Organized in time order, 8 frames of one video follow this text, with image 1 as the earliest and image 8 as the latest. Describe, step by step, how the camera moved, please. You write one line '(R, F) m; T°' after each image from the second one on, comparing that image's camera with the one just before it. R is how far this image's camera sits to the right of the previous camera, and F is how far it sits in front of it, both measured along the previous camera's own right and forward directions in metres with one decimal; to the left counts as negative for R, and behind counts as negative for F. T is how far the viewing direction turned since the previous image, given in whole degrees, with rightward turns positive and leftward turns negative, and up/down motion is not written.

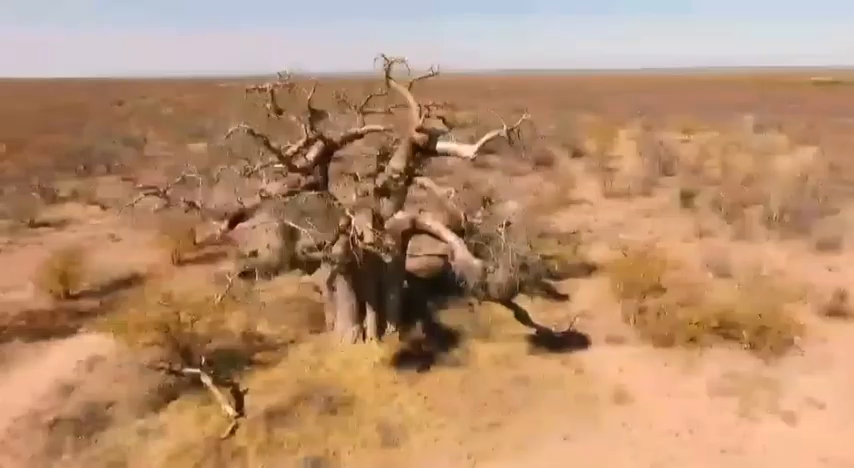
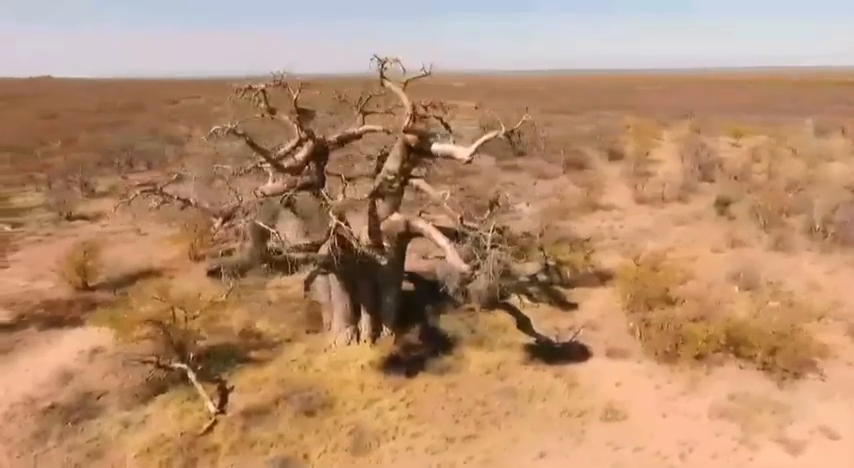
(+1.7, +0.3) m; -6°
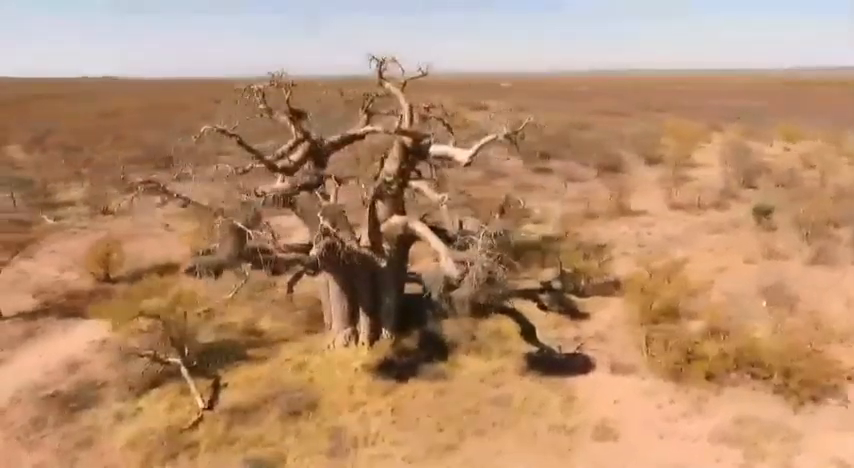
(+1.6, +0.3) m; -6°
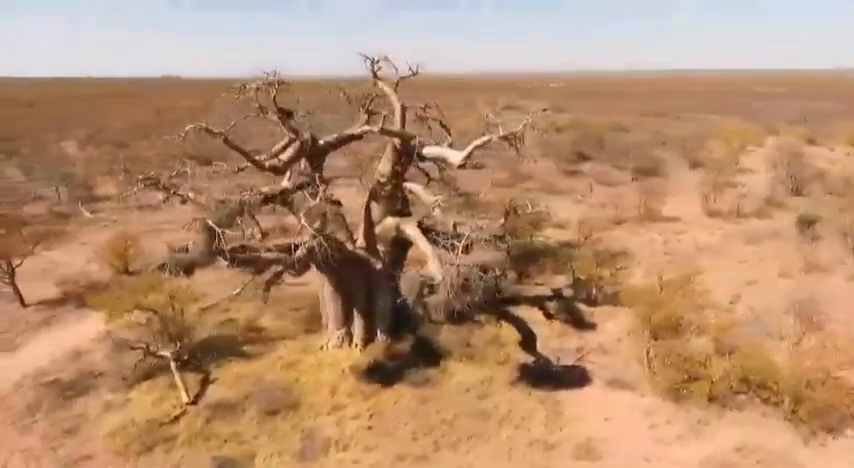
(+1.8, +0.4) m; -6°
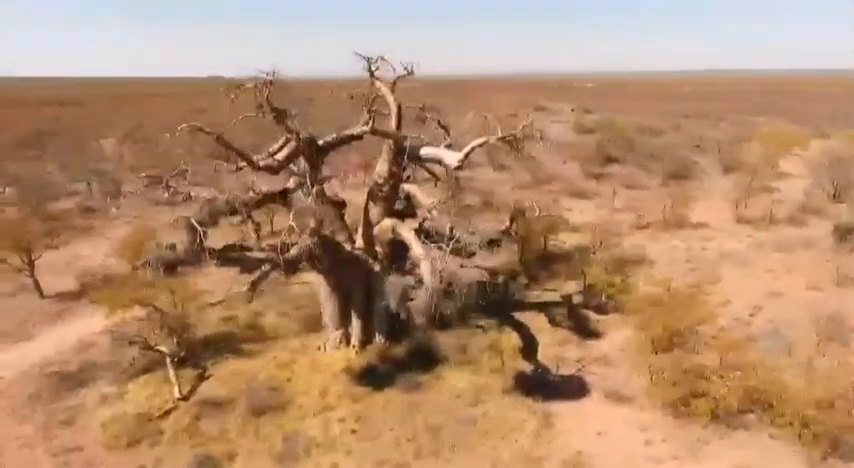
(+1.3, +0.3) m; -5°
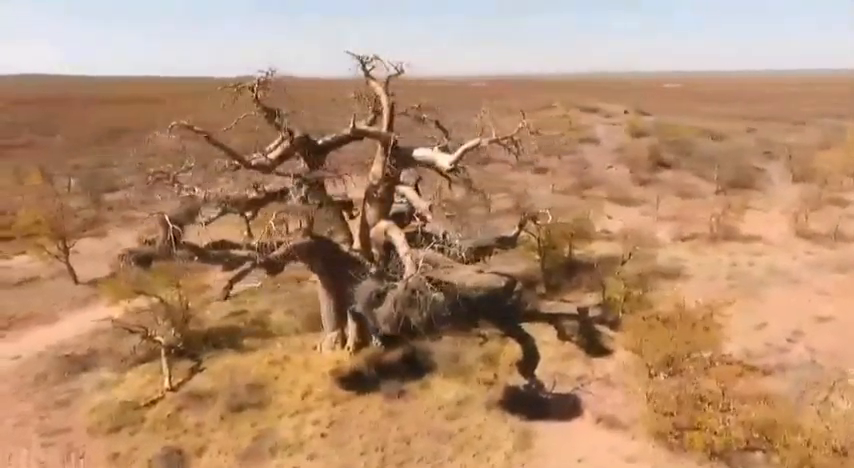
(+2.4, +0.7) m; -9°
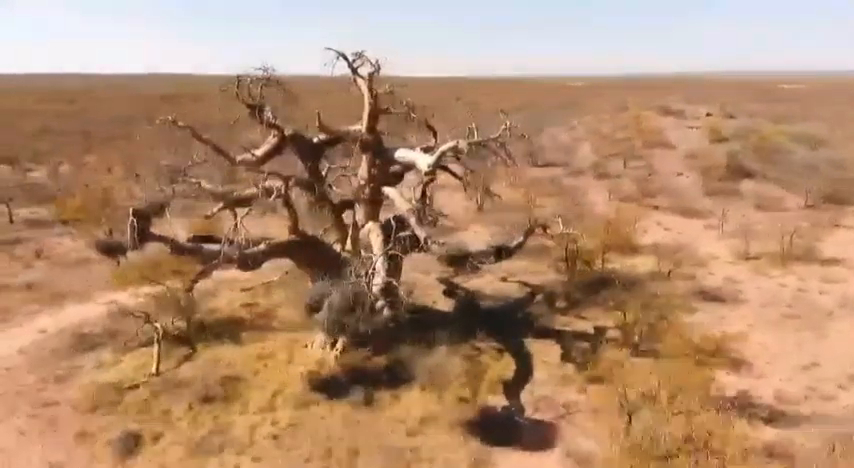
(+3.3, +1.3) m; -13°
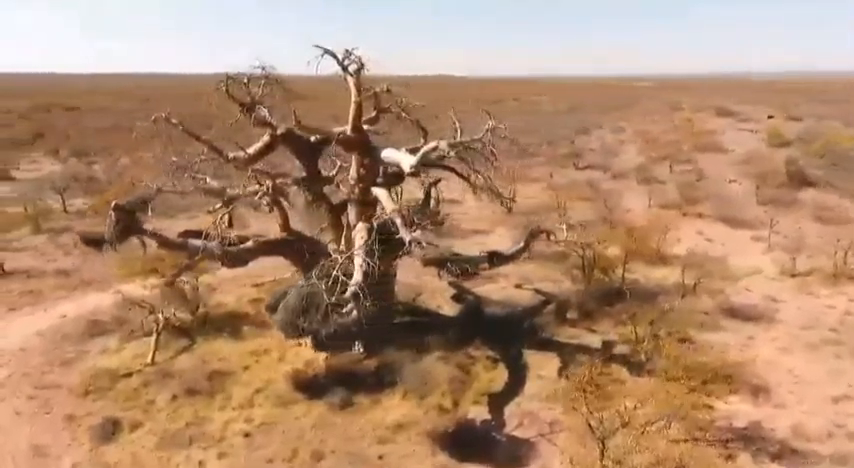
(+2.0, +0.9) m; -8°
